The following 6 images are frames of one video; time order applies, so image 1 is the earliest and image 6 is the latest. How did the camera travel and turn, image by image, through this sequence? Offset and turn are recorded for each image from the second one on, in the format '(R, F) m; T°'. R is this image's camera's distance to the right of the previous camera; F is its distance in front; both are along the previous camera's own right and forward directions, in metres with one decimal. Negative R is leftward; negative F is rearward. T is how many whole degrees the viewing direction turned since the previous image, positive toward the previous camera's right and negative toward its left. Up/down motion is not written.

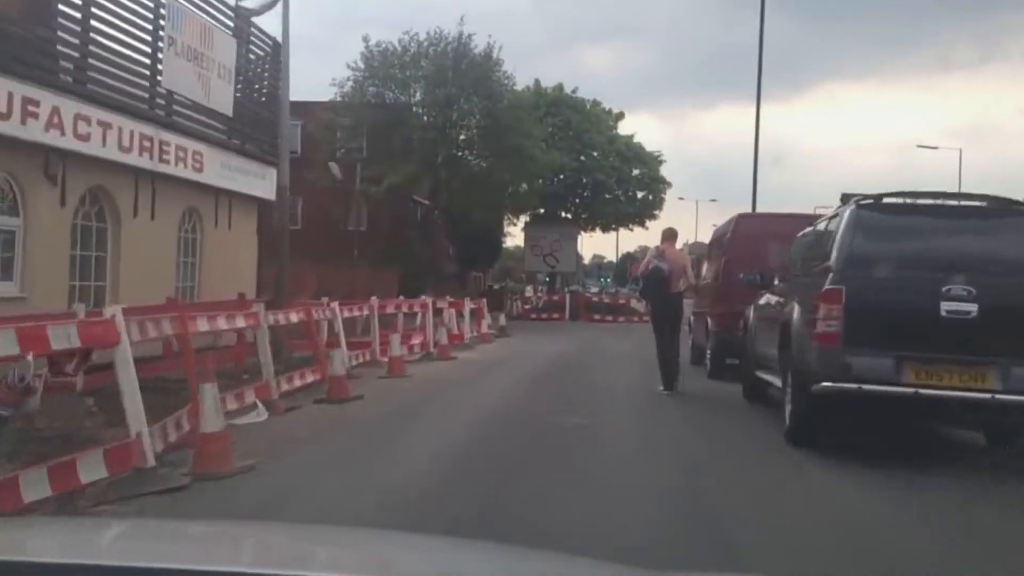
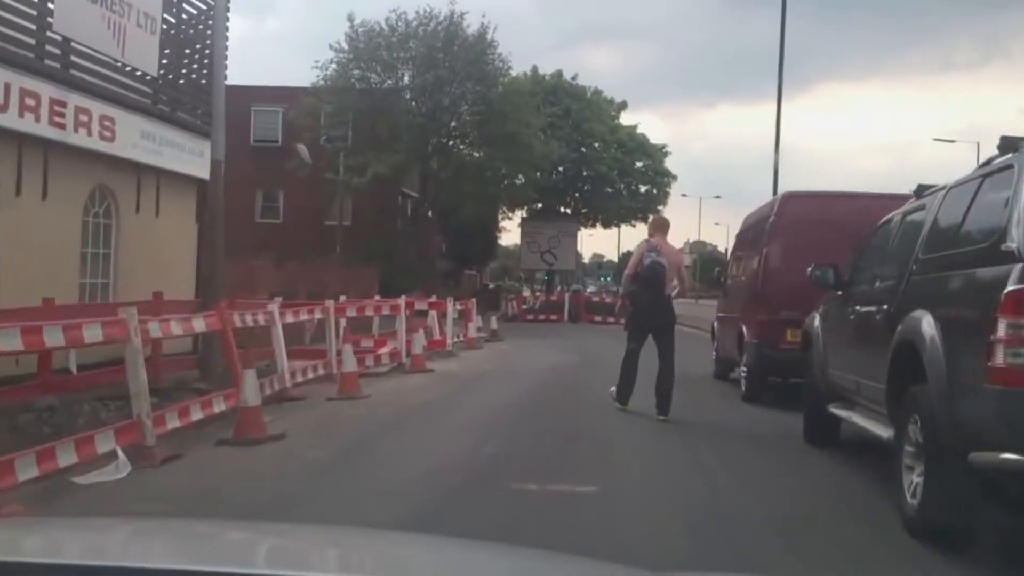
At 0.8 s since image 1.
(+0.2, +3.3) m; 0°
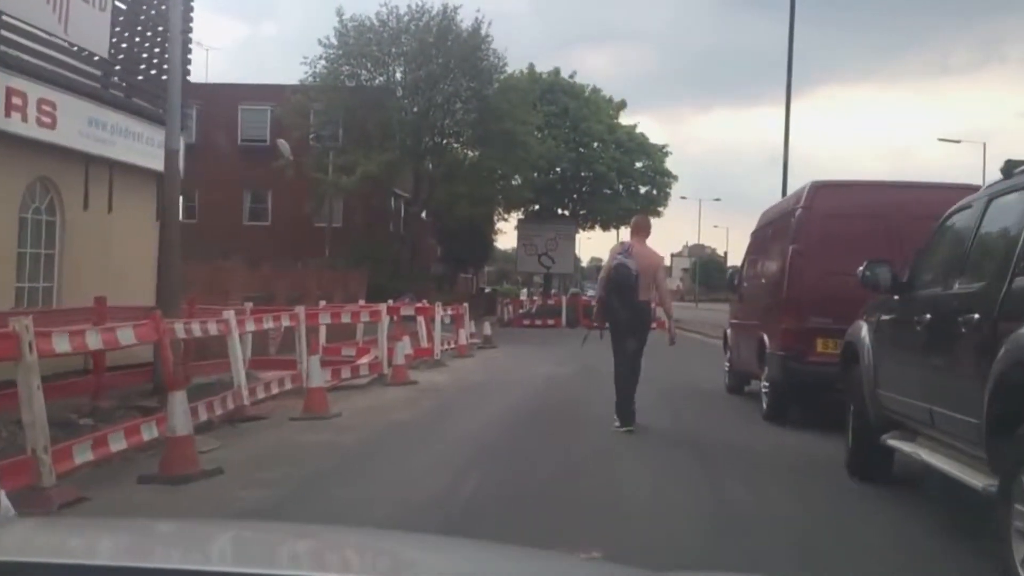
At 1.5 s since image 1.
(+0.1, +1.5) m; 0°
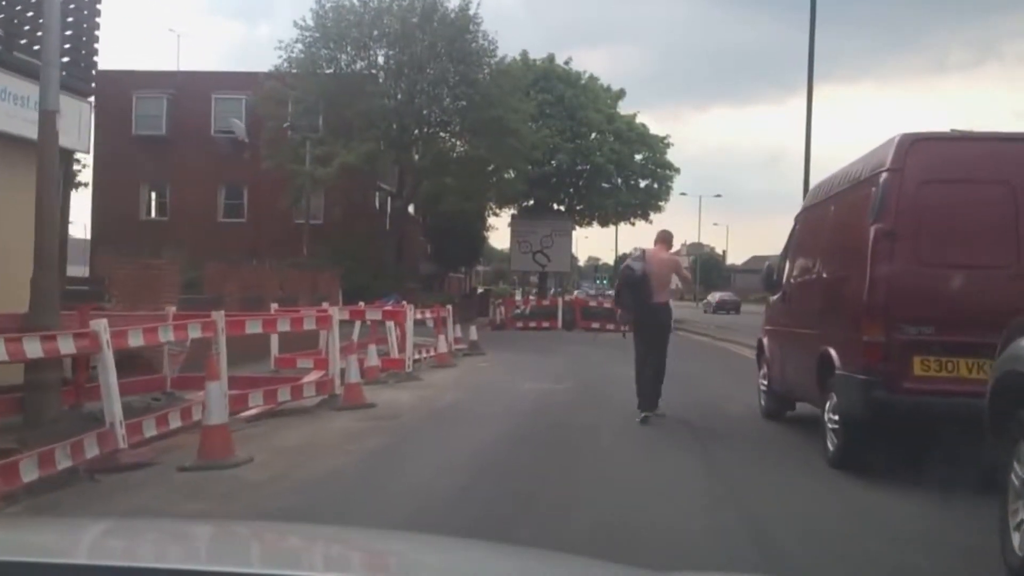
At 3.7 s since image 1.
(+0.2, +3.0) m; 0°
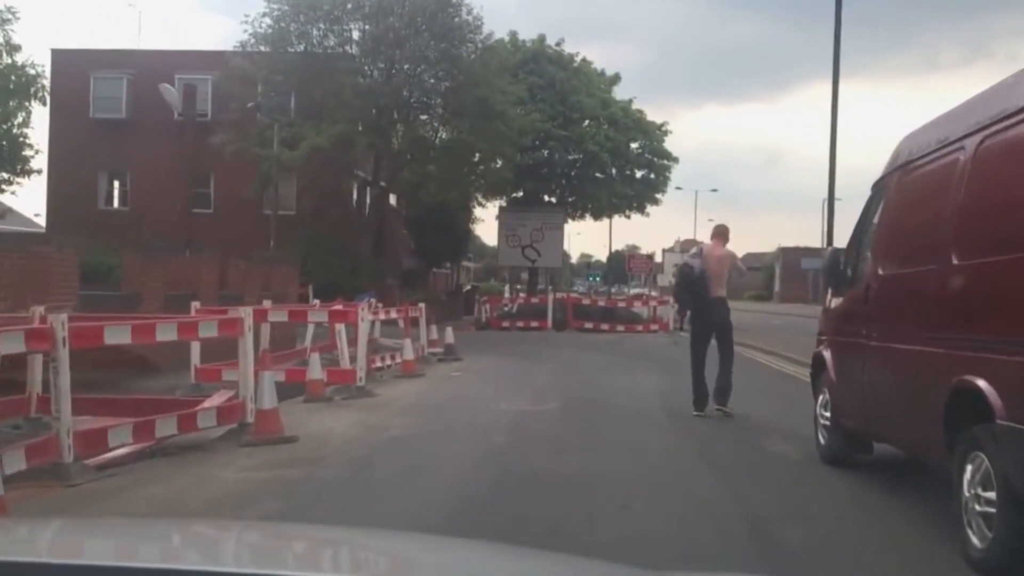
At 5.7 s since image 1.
(+0.2, +3.1) m; 0°
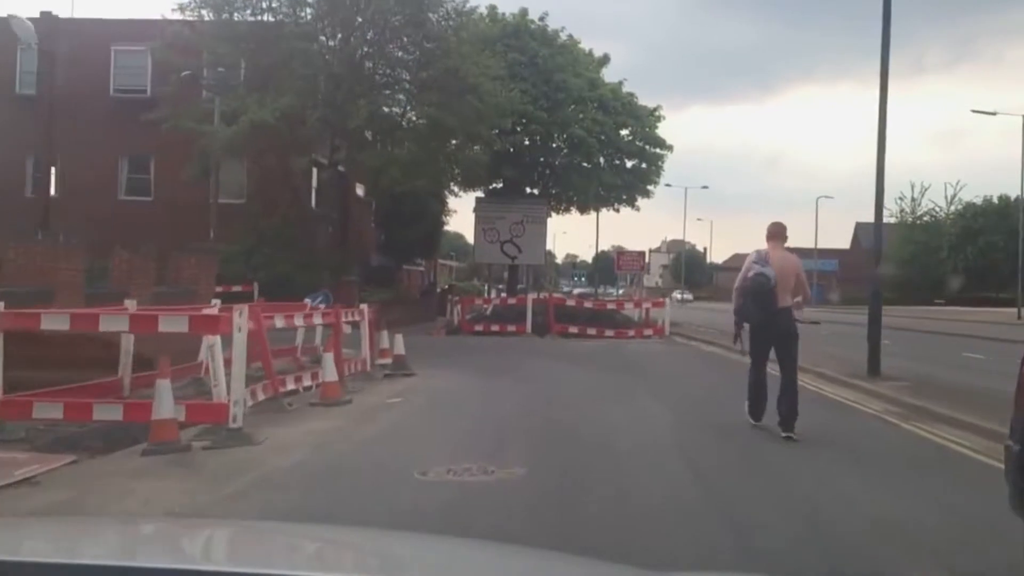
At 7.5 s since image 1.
(+0.3, +4.3) m; +1°
